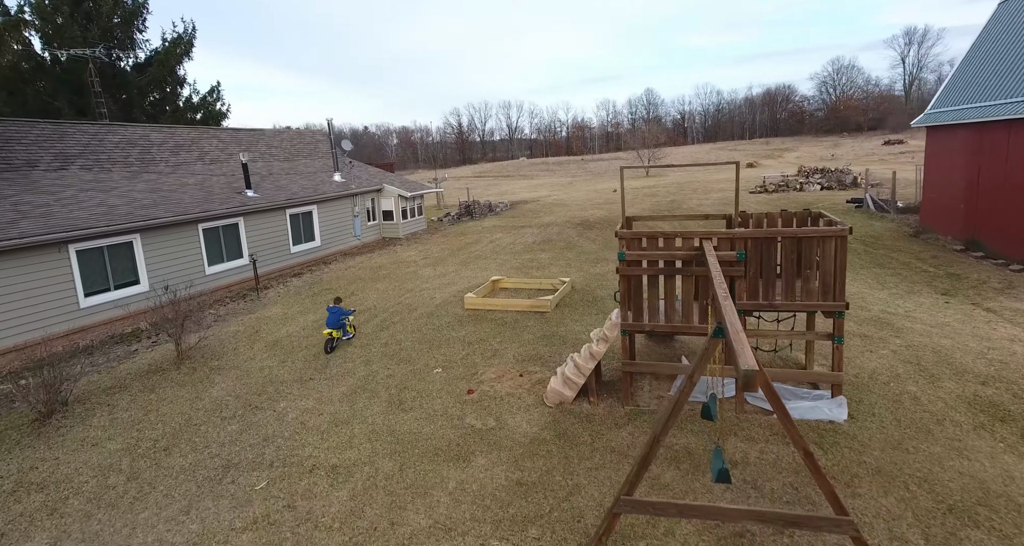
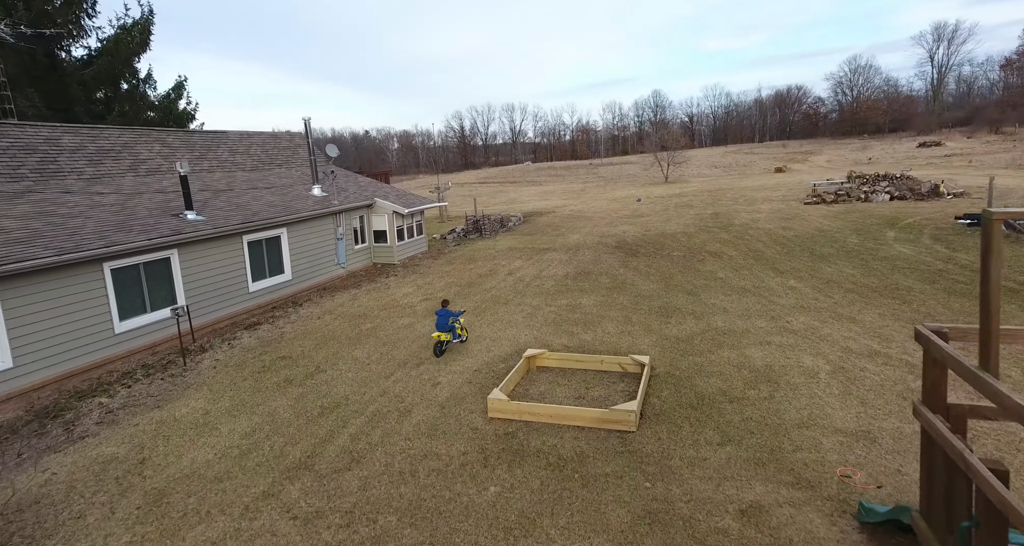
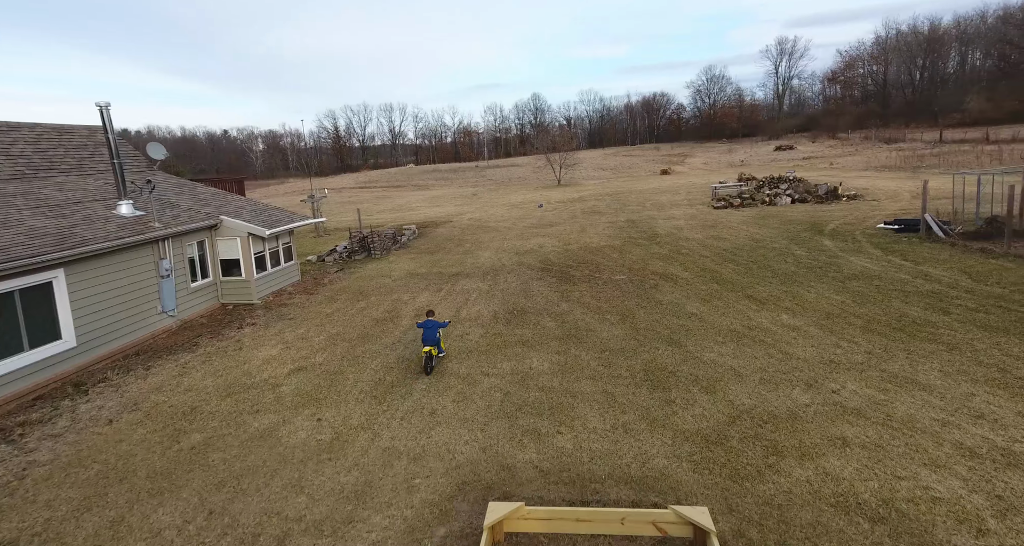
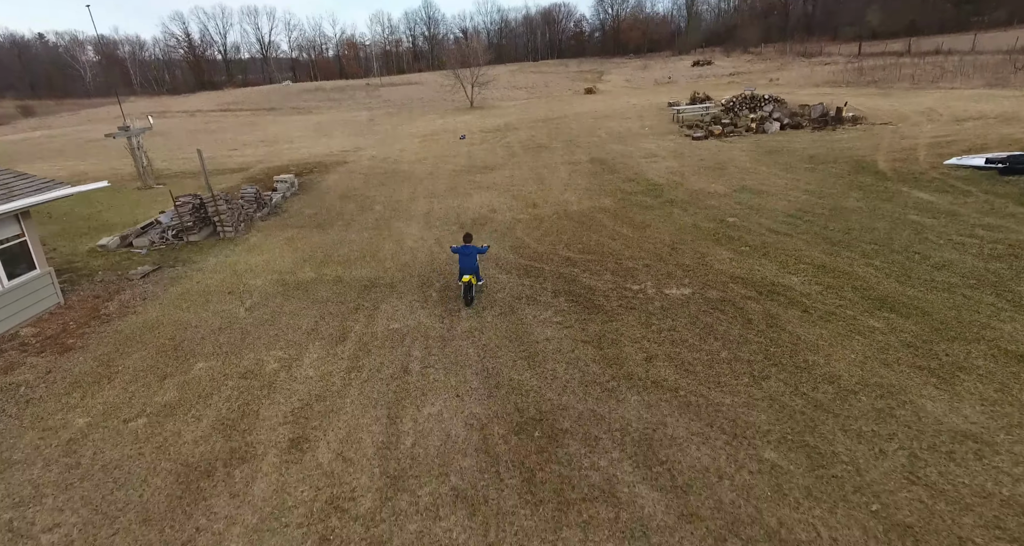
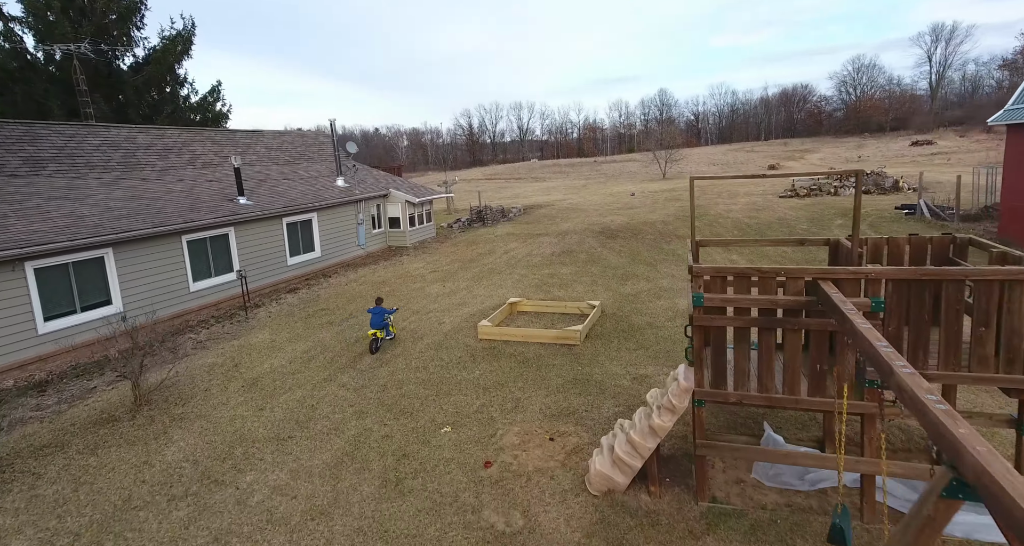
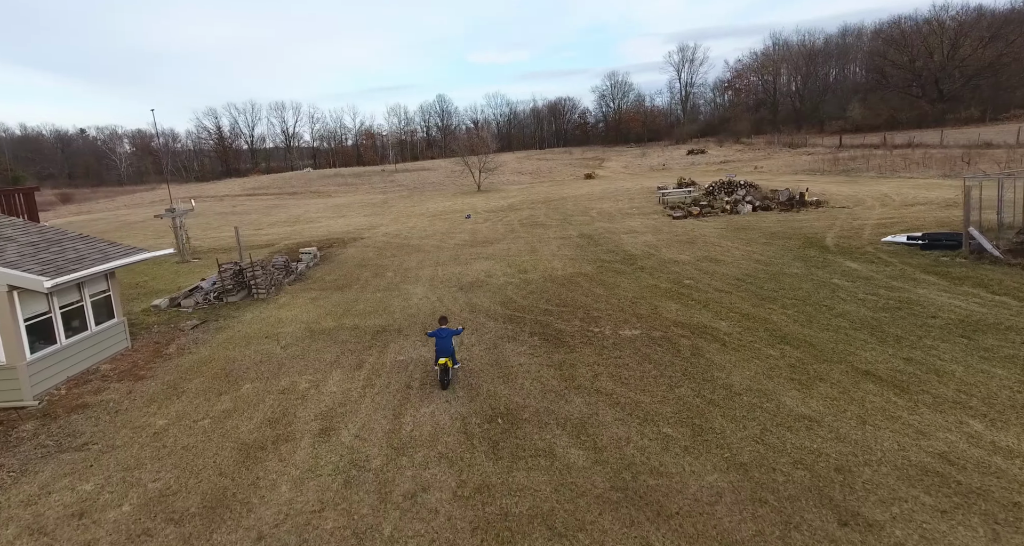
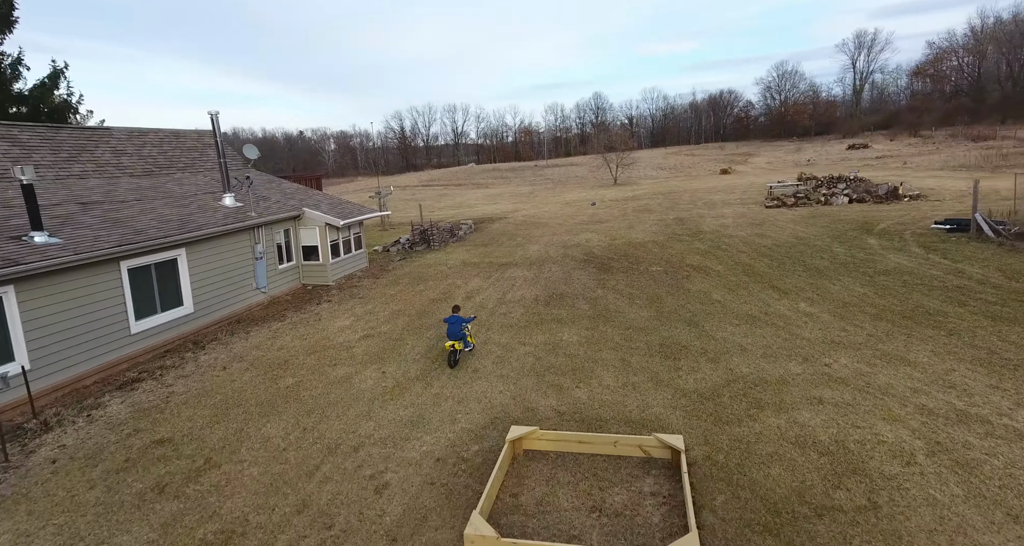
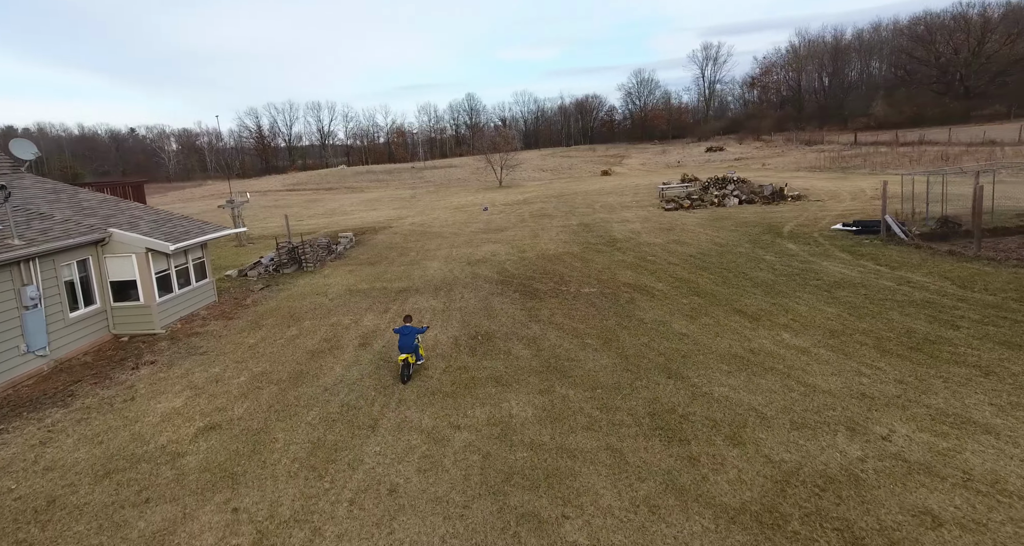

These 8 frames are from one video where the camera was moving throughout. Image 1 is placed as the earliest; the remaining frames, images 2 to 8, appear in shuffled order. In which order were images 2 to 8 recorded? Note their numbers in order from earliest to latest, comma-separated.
5, 2, 7, 3, 8, 6, 4
